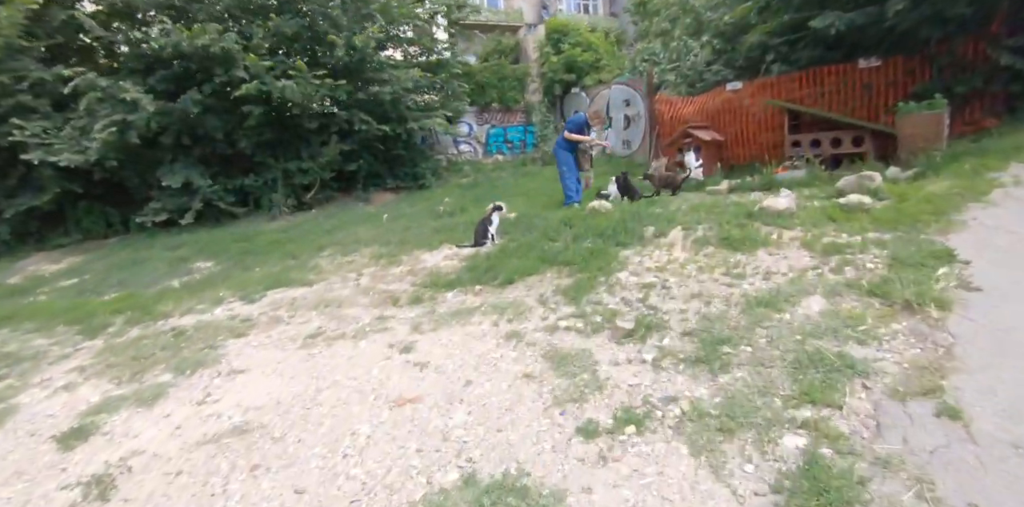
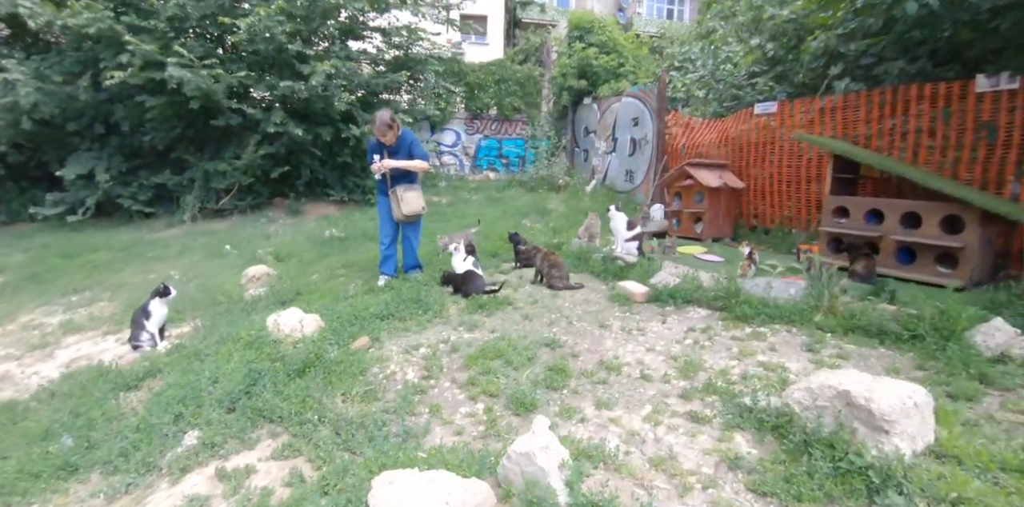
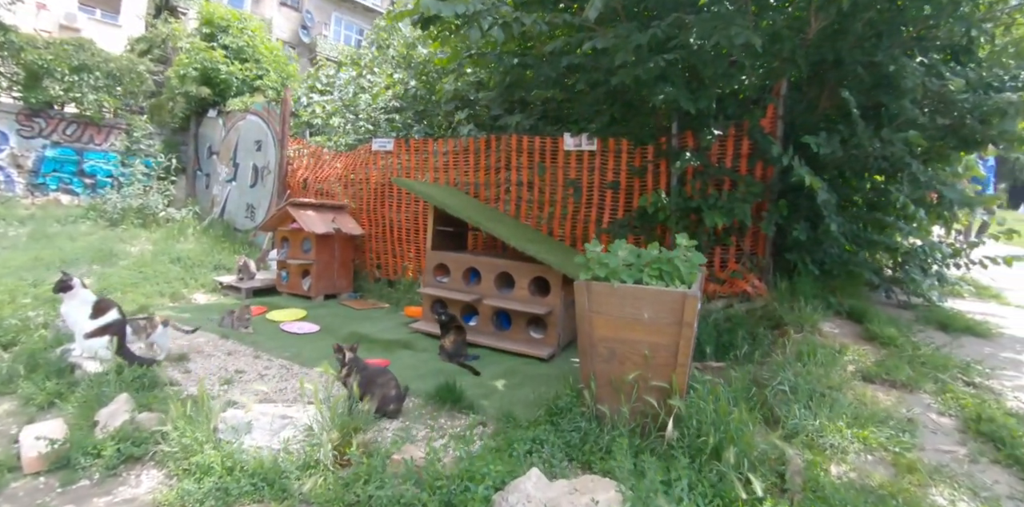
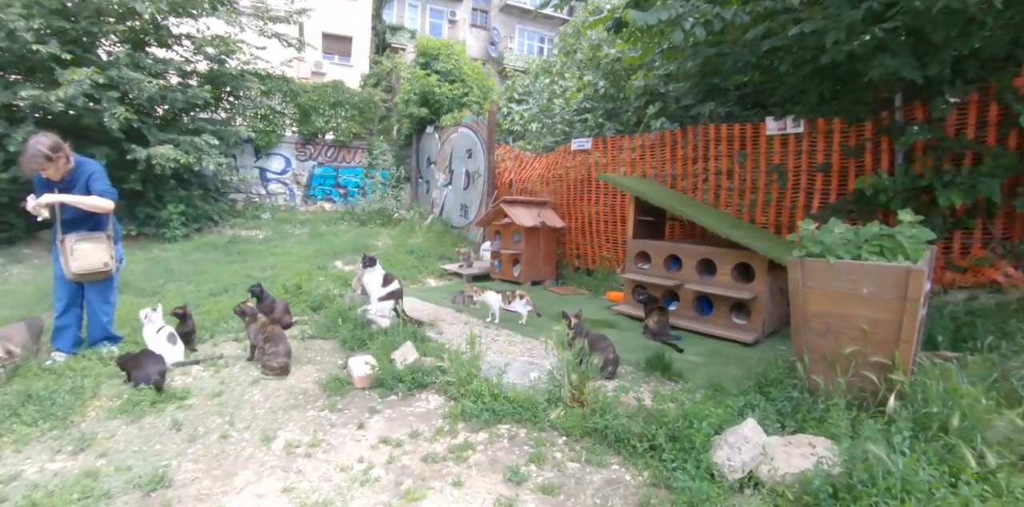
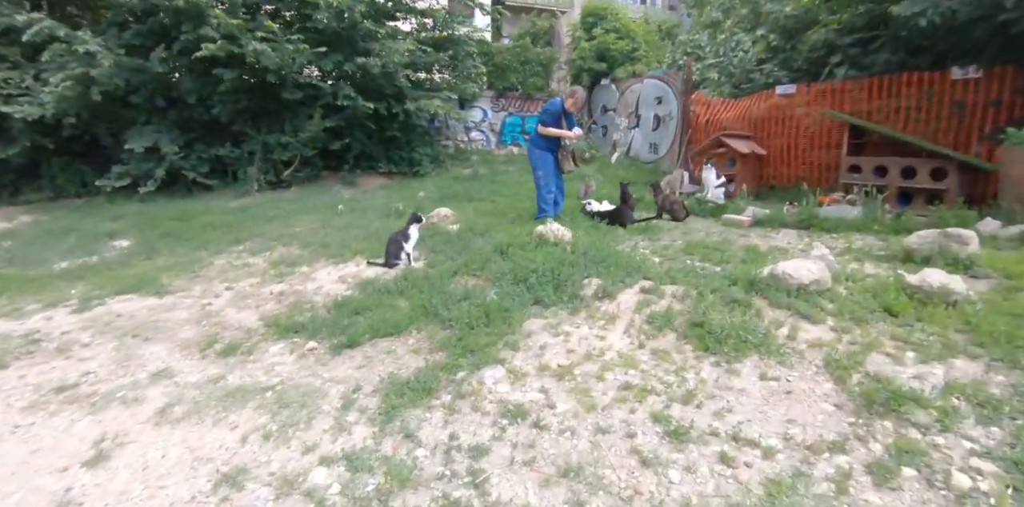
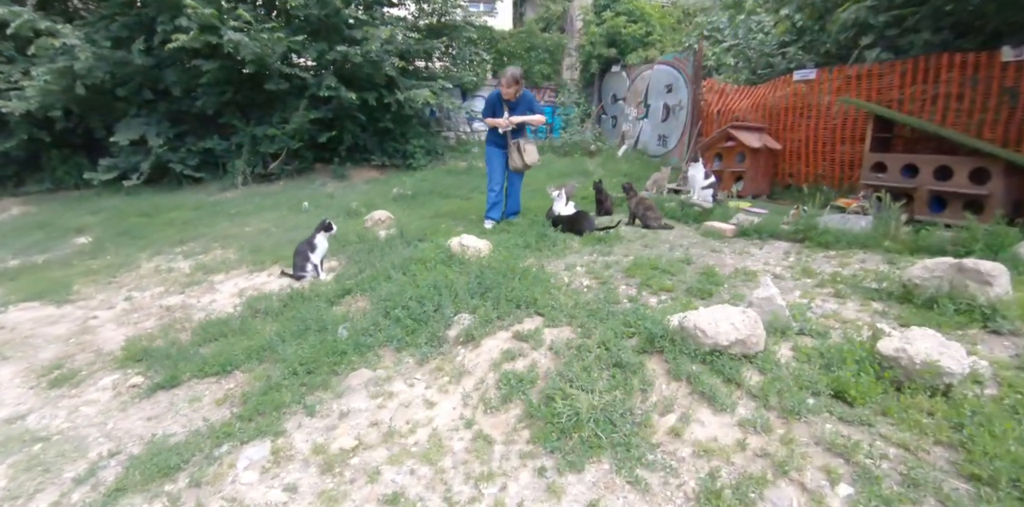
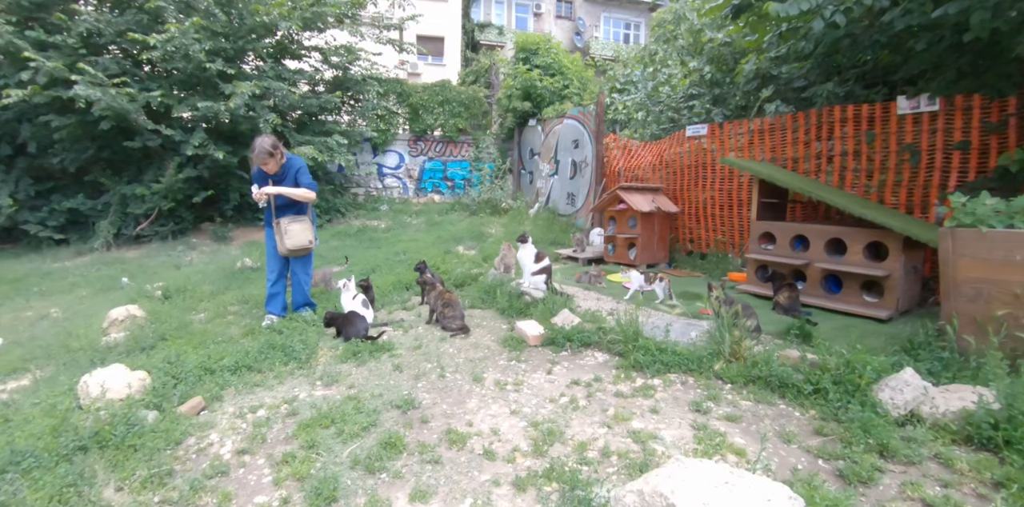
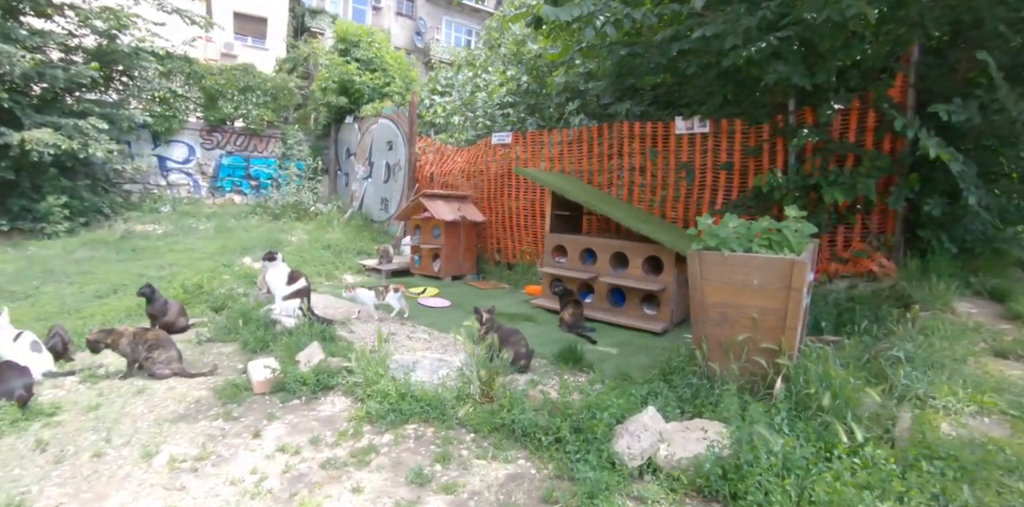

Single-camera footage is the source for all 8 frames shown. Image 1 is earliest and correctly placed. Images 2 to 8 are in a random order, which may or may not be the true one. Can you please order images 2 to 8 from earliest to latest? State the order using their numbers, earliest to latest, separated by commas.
5, 6, 2, 7, 4, 8, 3
